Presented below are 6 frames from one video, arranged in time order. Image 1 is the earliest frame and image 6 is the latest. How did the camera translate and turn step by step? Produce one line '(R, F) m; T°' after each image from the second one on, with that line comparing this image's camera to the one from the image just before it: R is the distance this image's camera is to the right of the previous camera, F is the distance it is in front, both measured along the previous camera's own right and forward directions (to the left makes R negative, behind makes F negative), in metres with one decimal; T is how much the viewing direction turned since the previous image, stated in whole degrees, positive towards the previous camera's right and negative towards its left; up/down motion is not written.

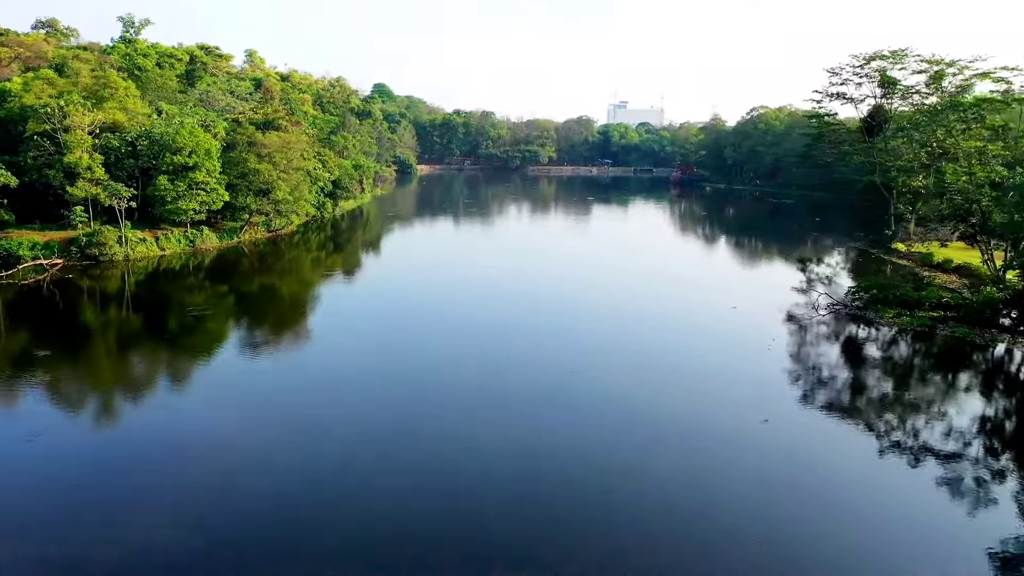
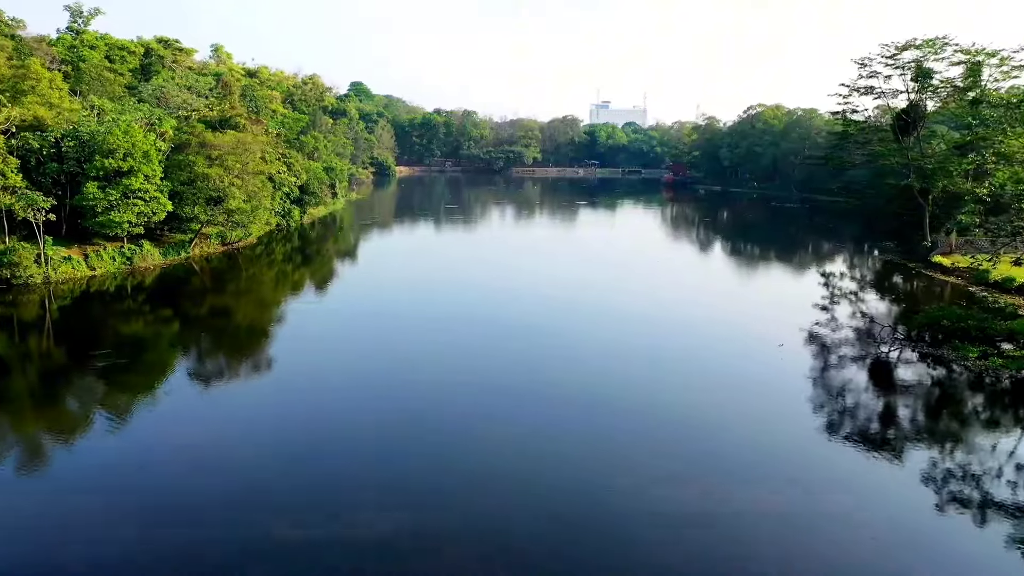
(-0.2, +2.4) m; +2°
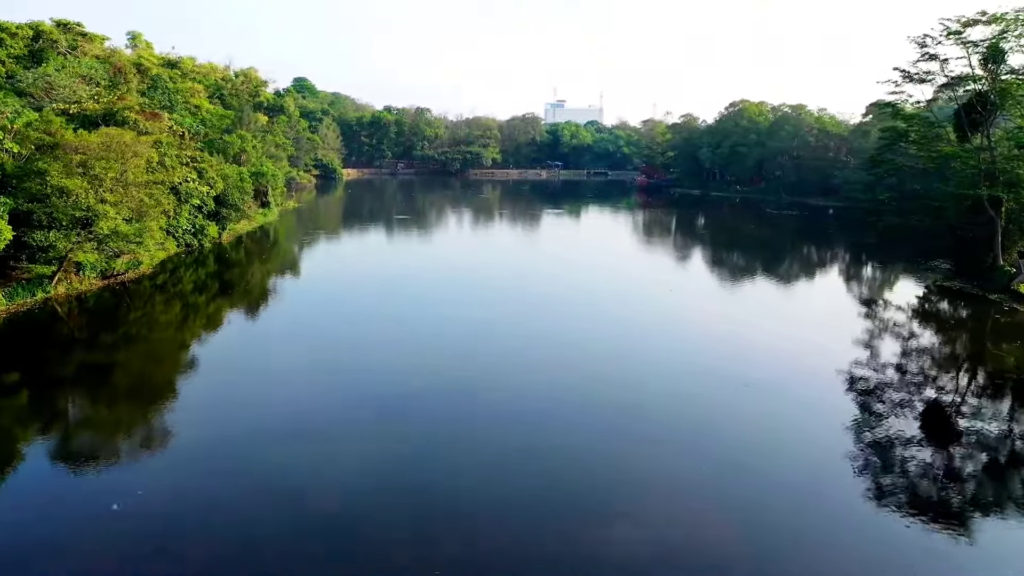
(-0.4, +4.0) m; +4°
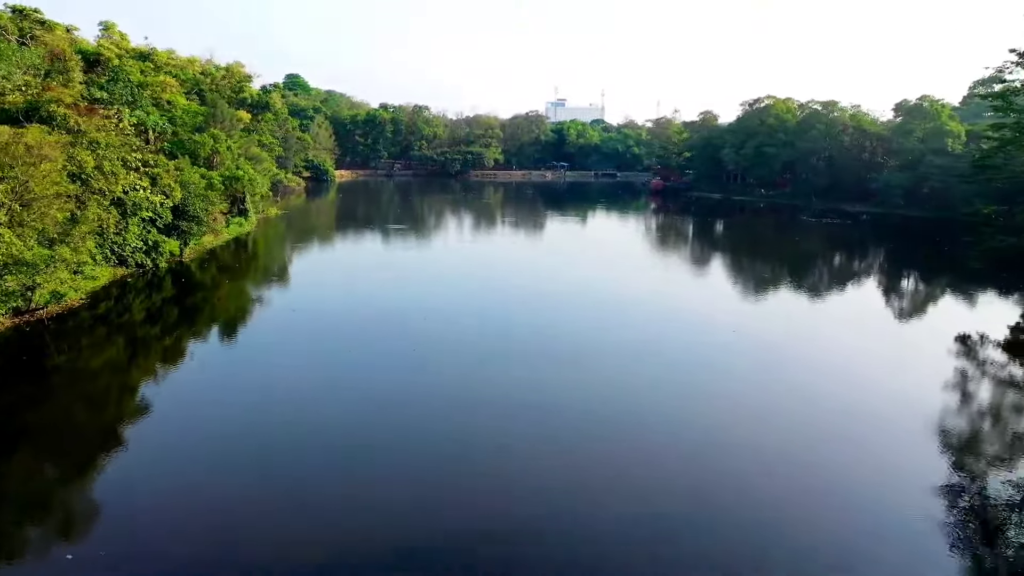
(-0.3, +2.9) m; 0°
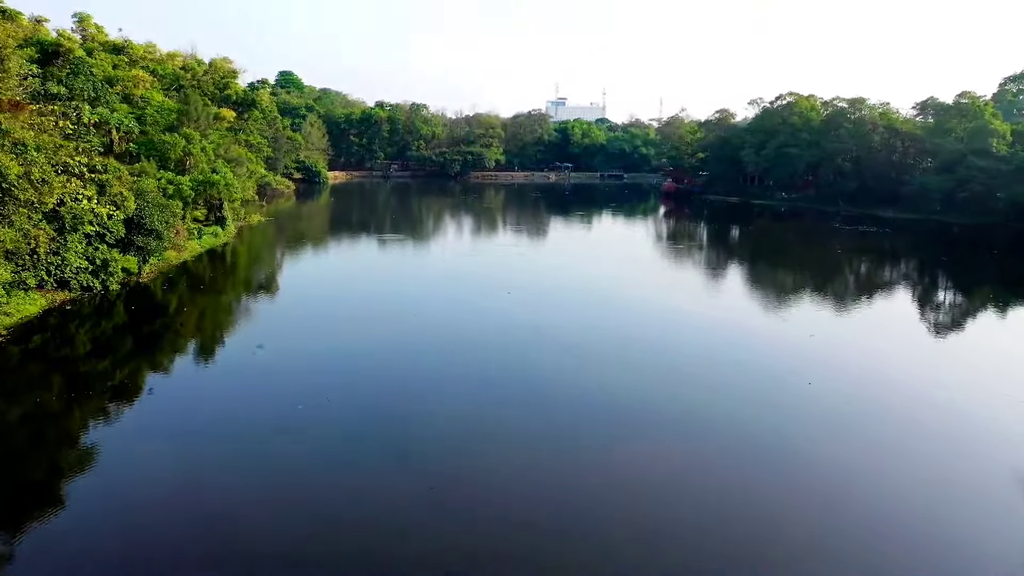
(-0.2, +2.2) m; 0°
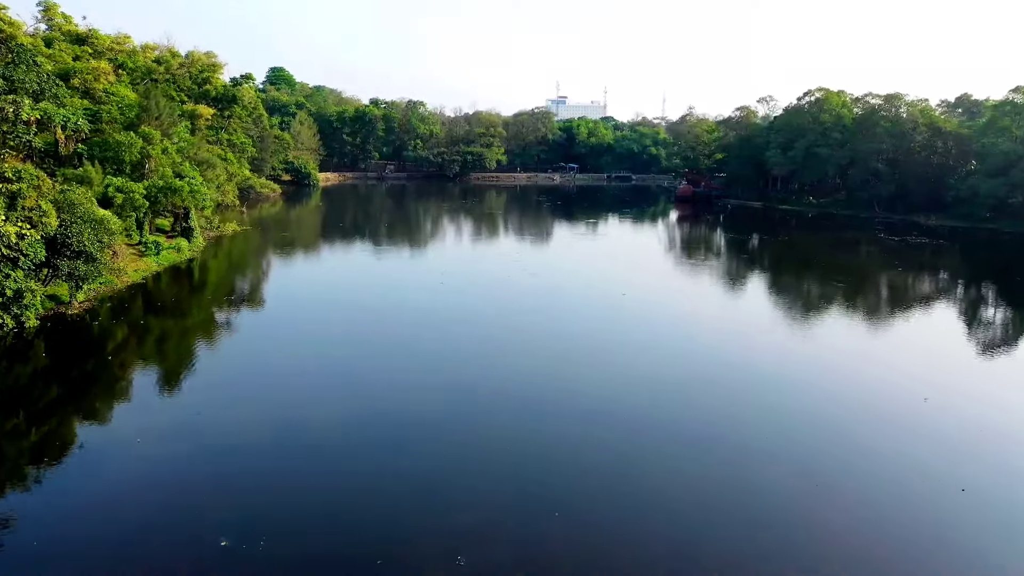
(-0.2, +2.5) m; 0°
